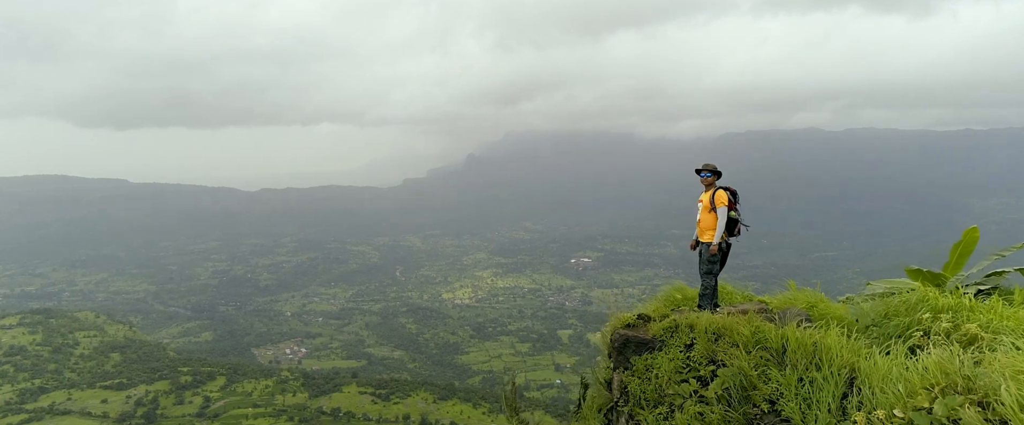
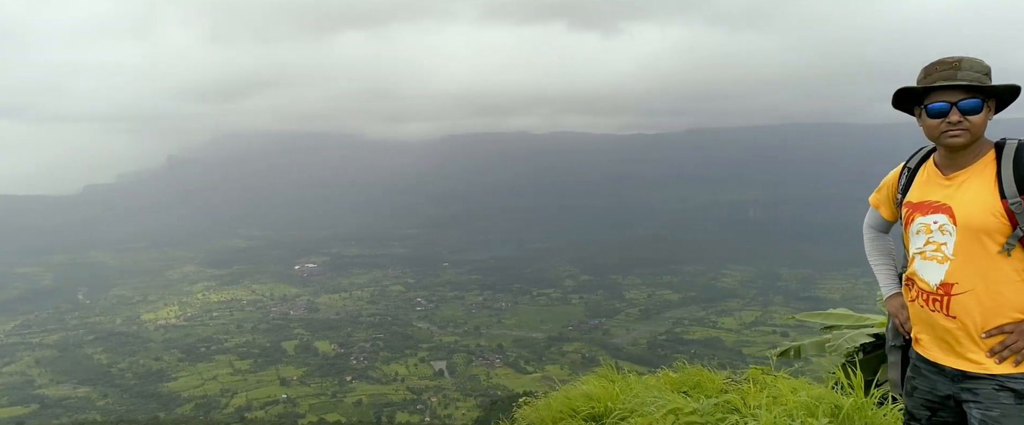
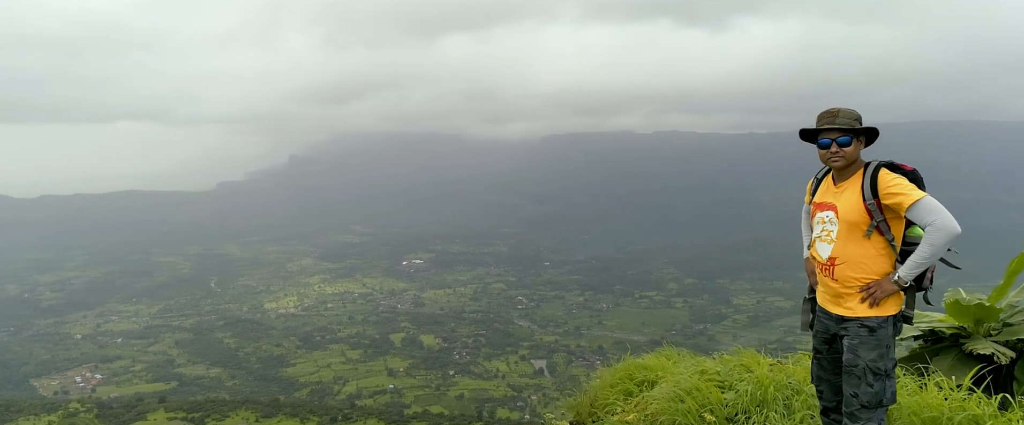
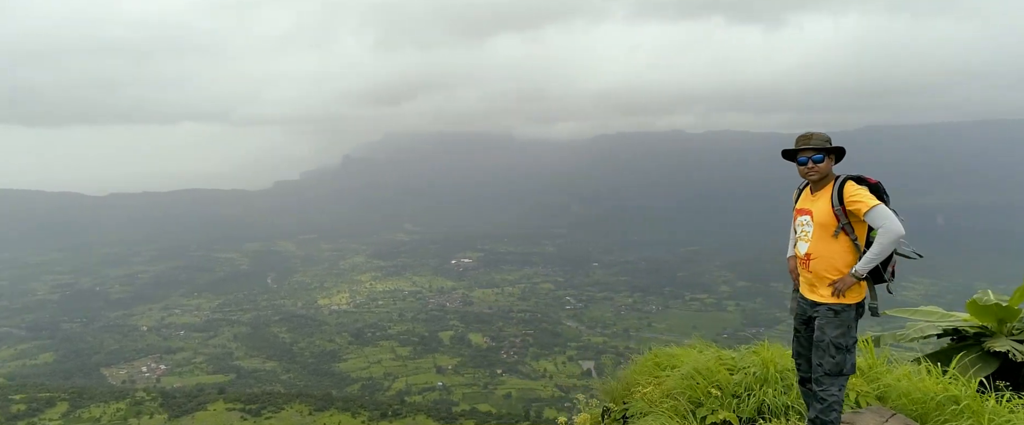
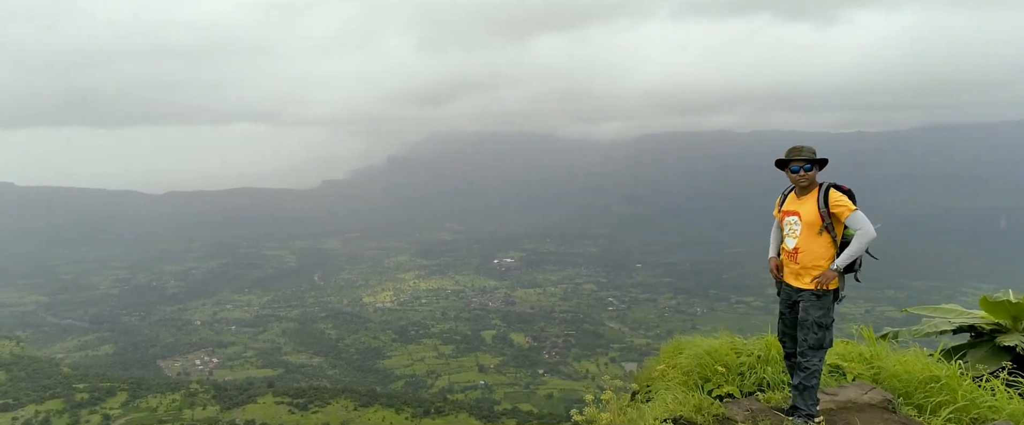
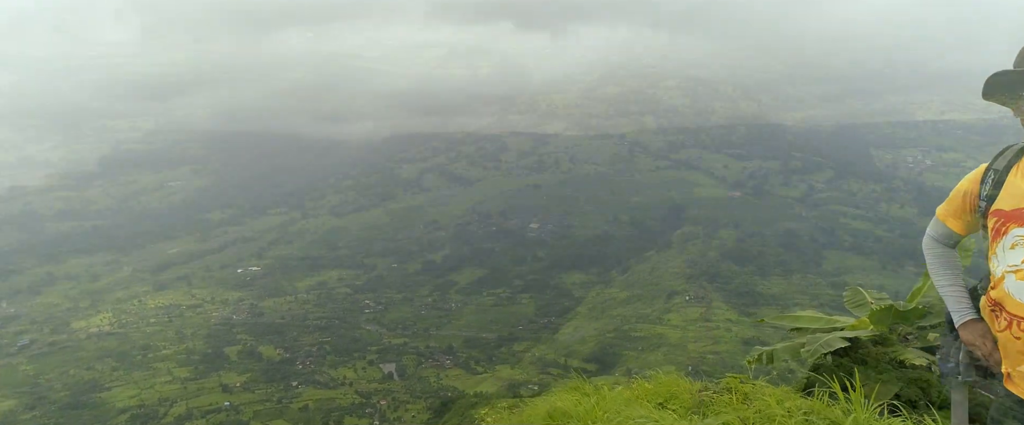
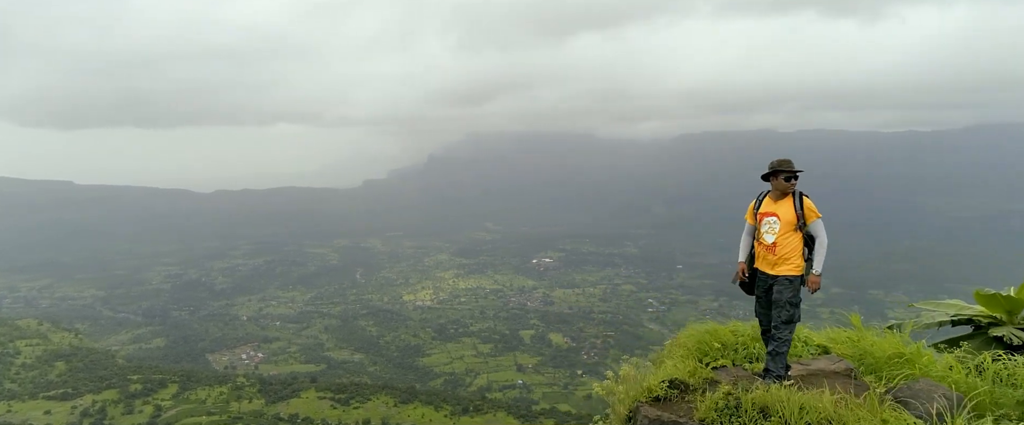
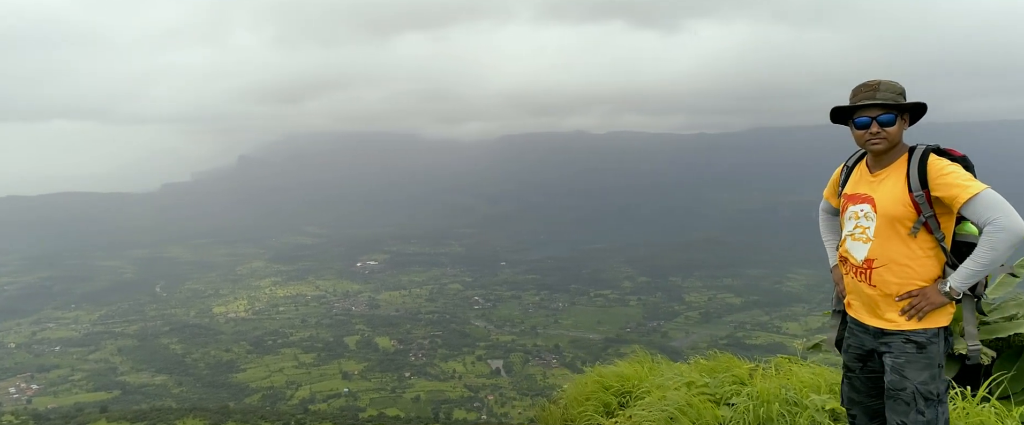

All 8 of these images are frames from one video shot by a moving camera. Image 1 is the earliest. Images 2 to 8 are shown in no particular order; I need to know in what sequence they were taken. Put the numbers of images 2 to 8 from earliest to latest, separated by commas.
7, 5, 4, 3, 8, 2, 6
